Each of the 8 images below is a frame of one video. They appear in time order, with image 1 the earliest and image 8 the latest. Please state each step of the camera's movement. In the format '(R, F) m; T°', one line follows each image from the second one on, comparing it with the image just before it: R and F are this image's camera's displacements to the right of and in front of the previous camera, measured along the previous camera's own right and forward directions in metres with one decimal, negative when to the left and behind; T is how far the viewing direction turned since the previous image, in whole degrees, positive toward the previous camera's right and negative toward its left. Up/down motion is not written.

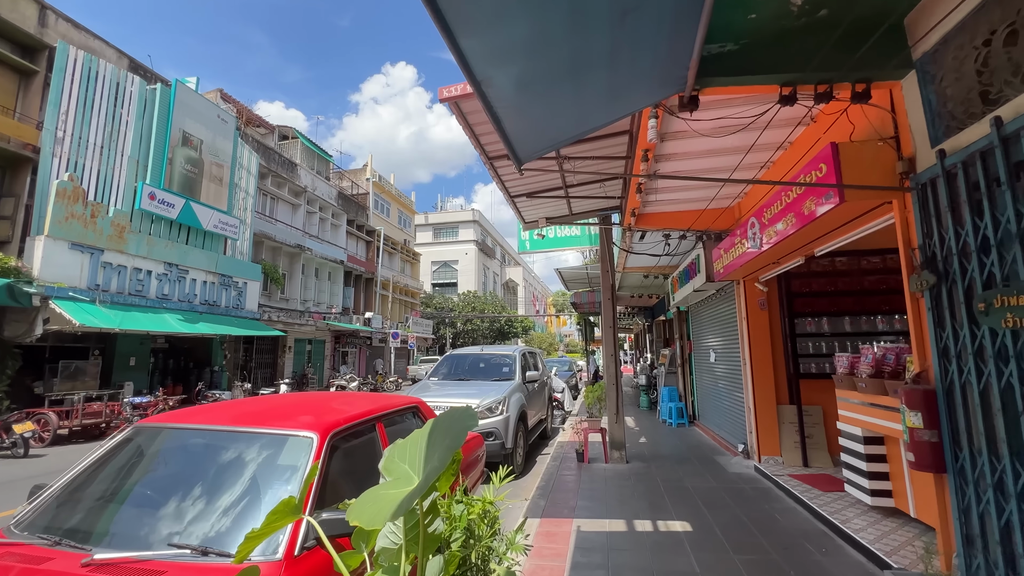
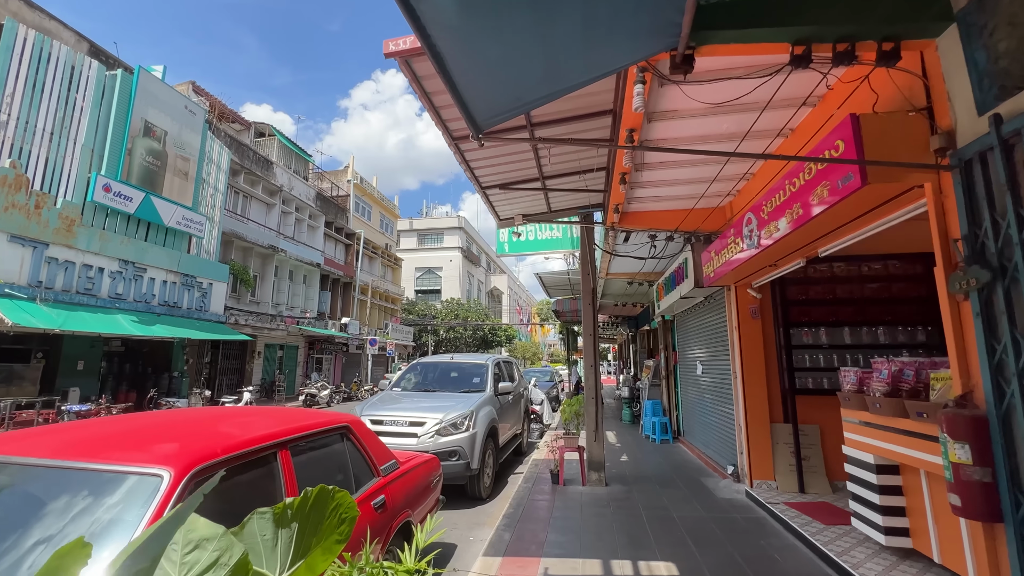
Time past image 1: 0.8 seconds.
(+0.2, +0.6) m; +2°
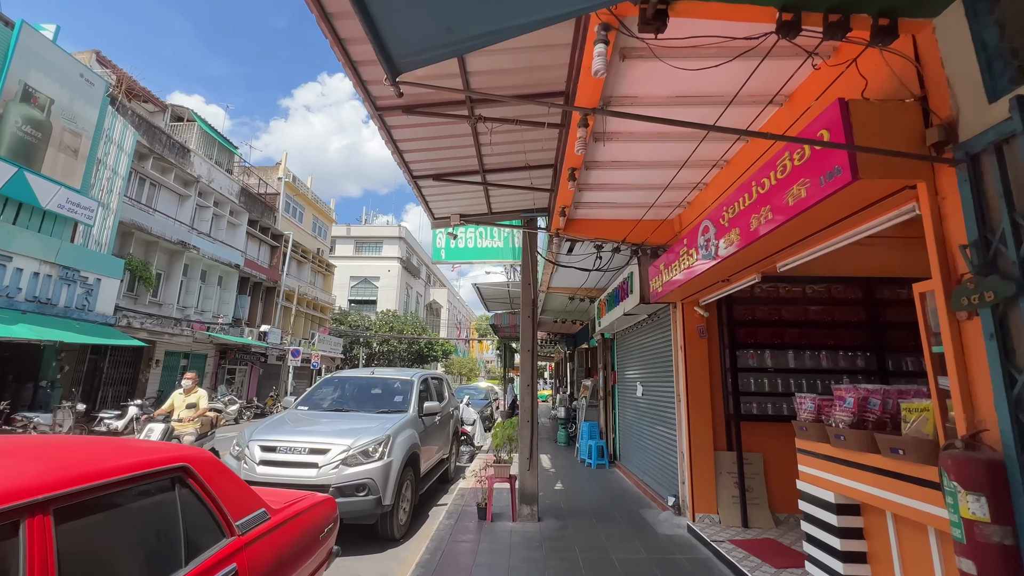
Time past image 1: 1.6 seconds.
(+0.1, +0.6) m; +7°
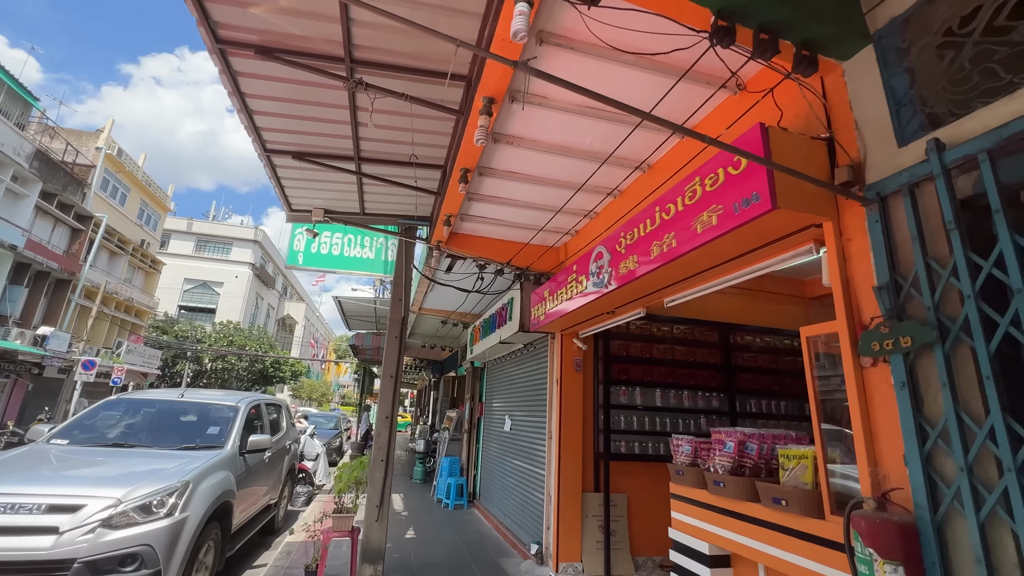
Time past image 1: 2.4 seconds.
(0.0, +0.5) m; +16°
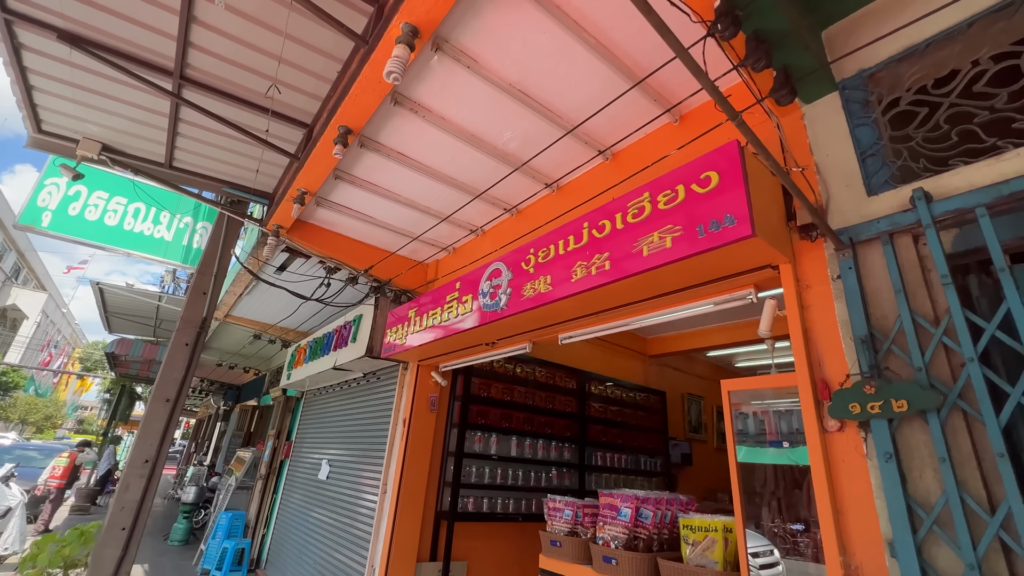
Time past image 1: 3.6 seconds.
(-0.2, +0.7) m; +21°
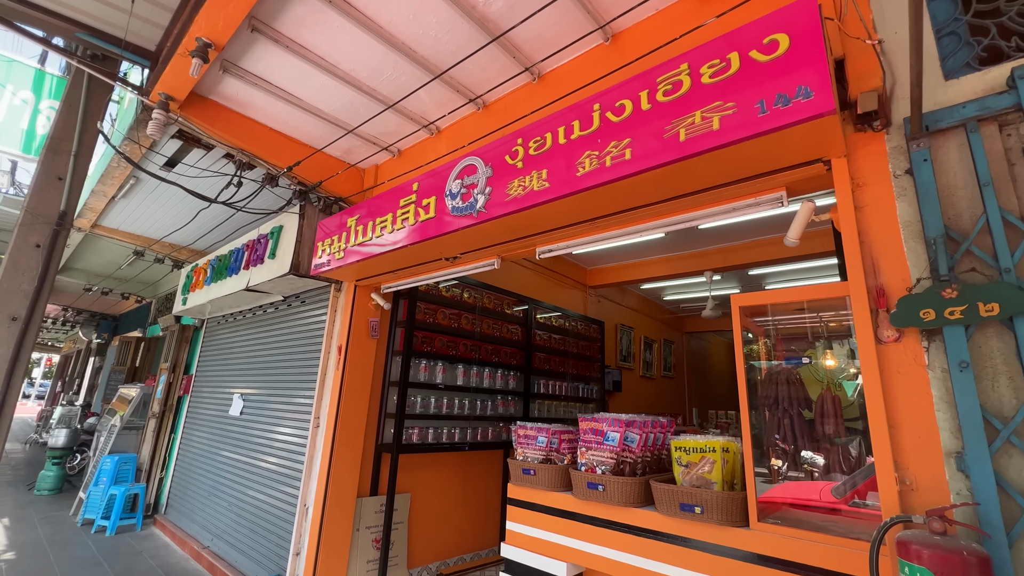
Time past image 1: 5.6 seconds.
(-0.3, +0.4) m; +11°
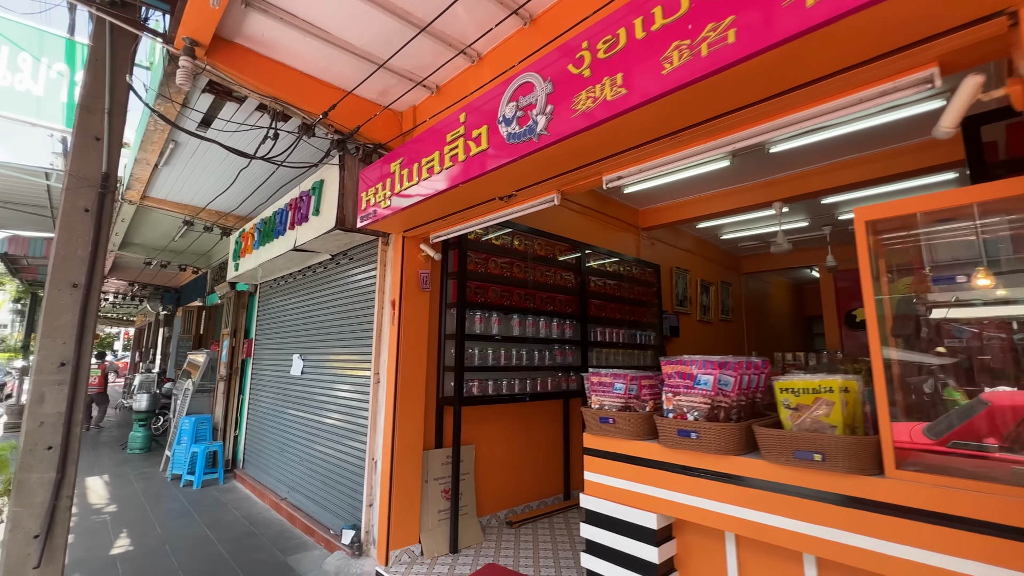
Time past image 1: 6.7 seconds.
(-0.2, +0.2) m; -5°
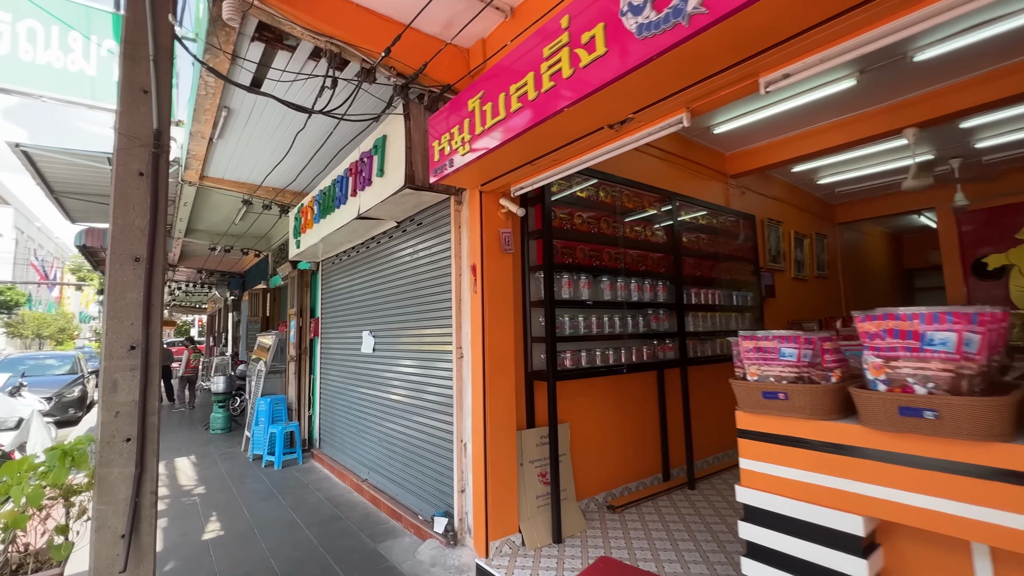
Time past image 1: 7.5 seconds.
(-0.3, +0.4) m; -6°
